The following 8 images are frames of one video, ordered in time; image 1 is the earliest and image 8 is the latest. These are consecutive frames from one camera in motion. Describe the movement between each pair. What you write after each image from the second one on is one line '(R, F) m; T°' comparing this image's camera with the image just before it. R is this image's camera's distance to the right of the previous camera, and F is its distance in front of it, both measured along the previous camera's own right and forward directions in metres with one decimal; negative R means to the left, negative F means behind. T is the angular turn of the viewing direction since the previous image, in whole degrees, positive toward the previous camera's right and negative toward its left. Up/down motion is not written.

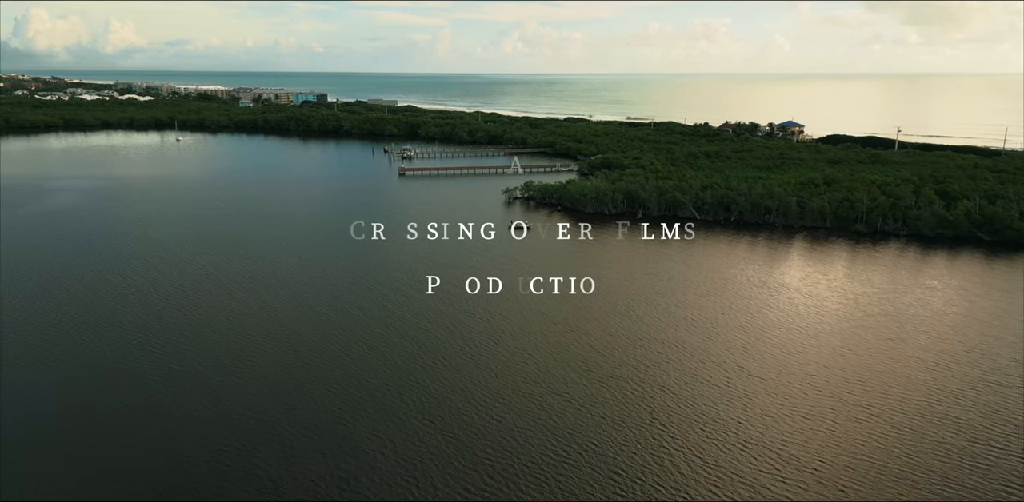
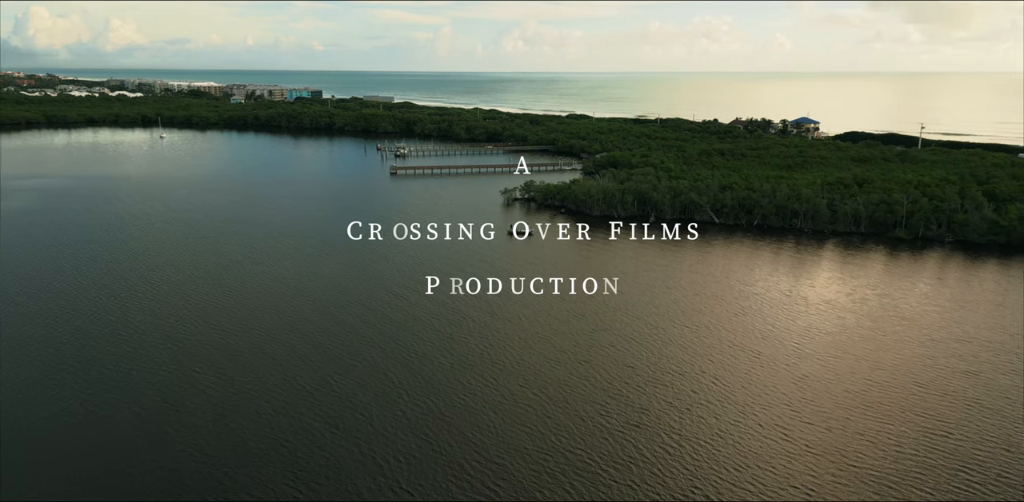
(-0.1, +5.2) m; 0°
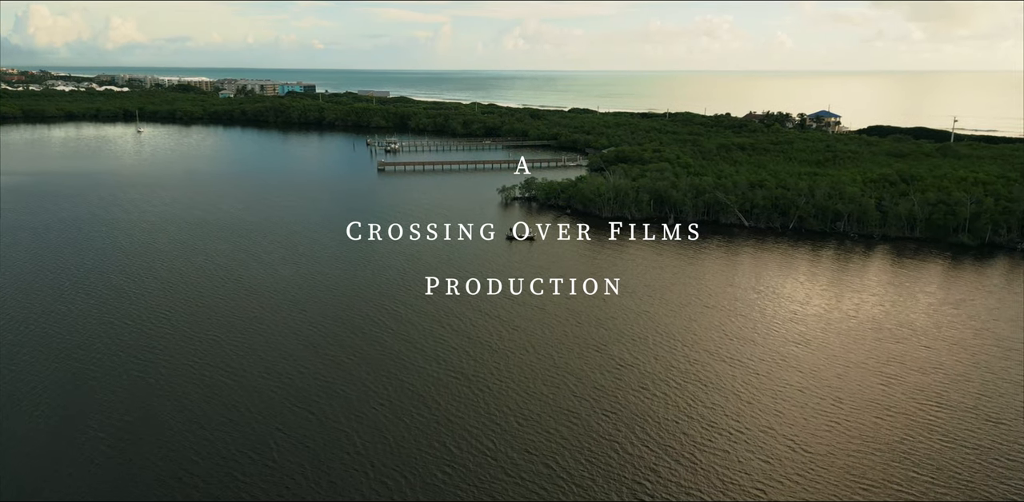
(+0.1, +6.6) m; 0°
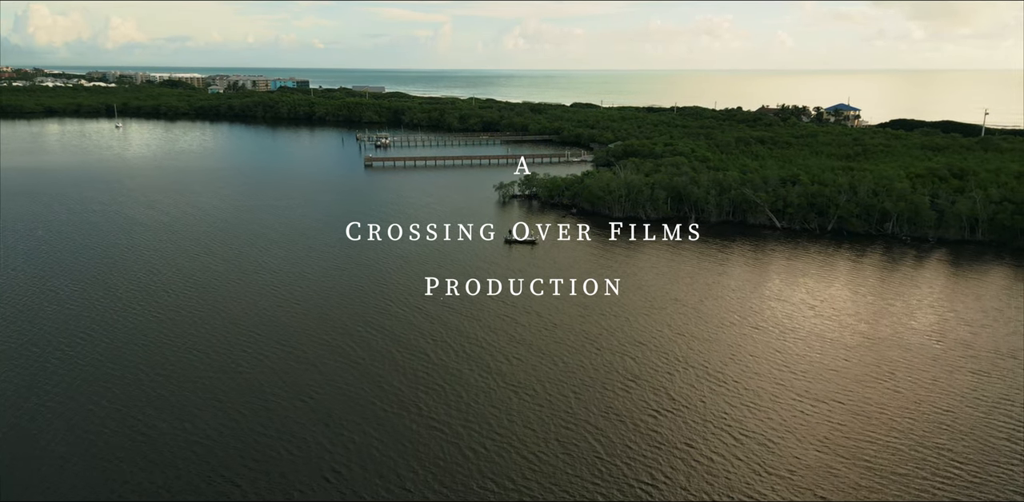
(+0.1, +5.6) m; 0°
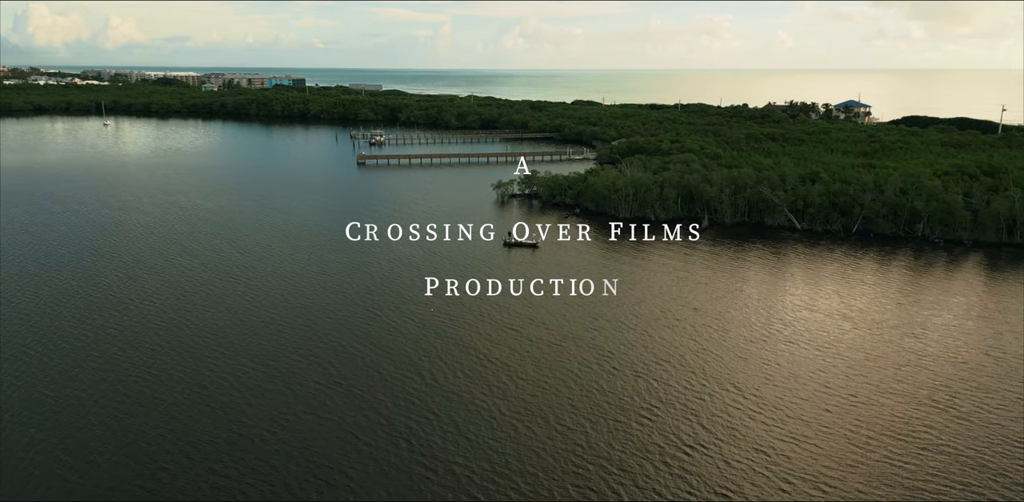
(0.0, +2.8) m; 0°
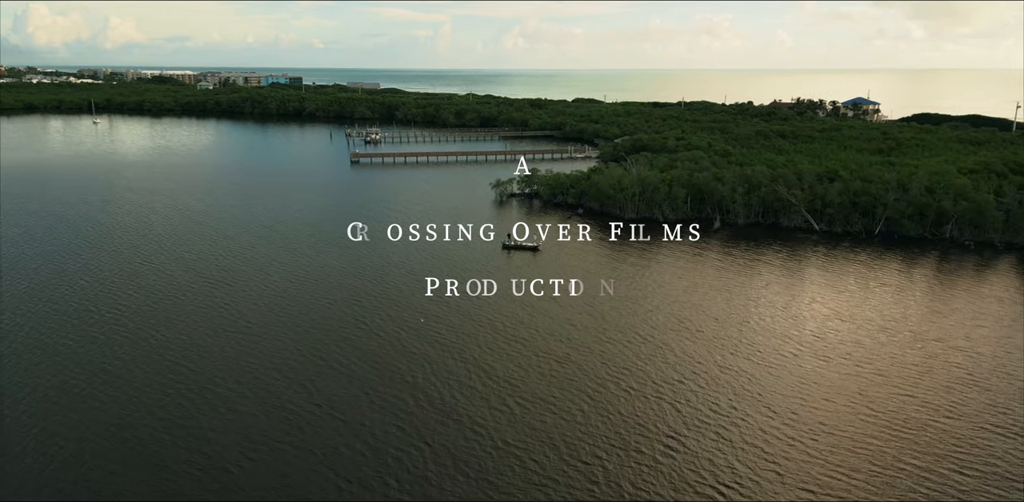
(0.0, +2.3) m; 0°
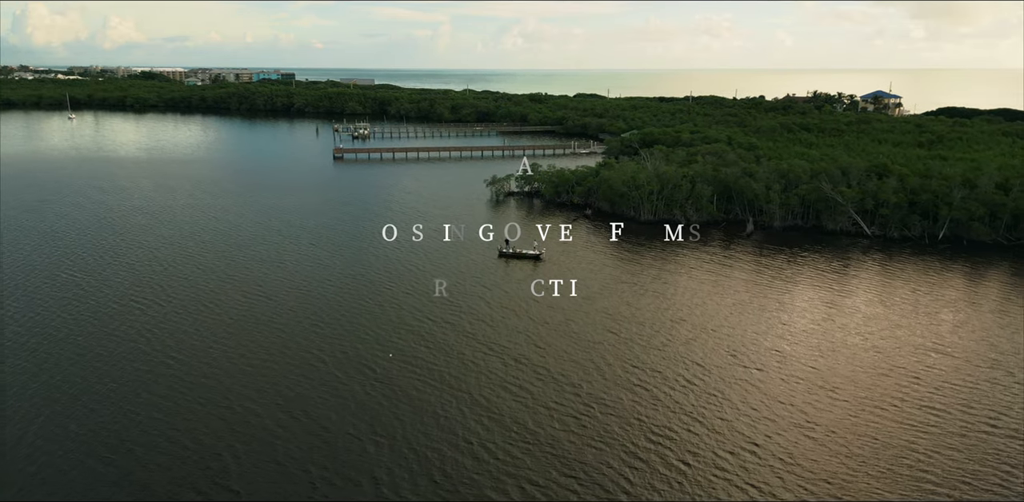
(+0.1, +5.1) m; 0°
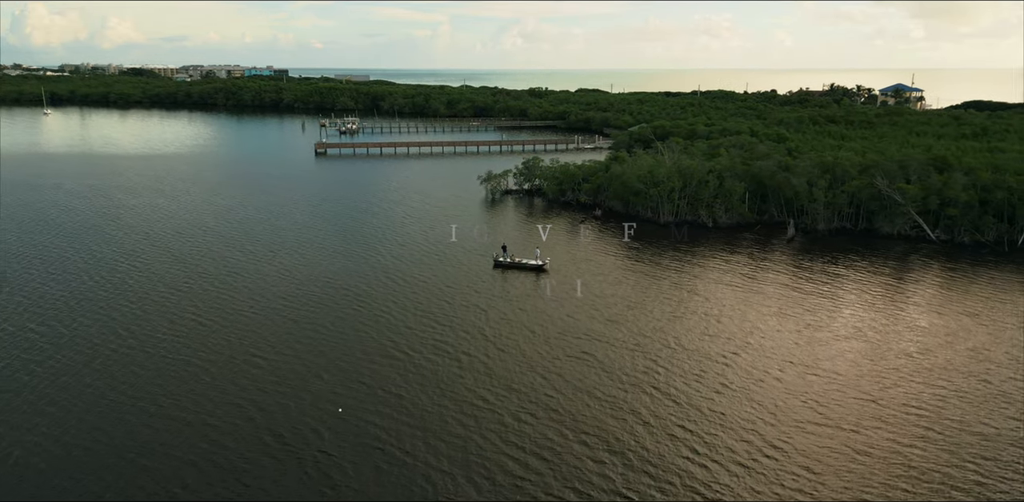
(+0.1, +4.5) m; 0°
